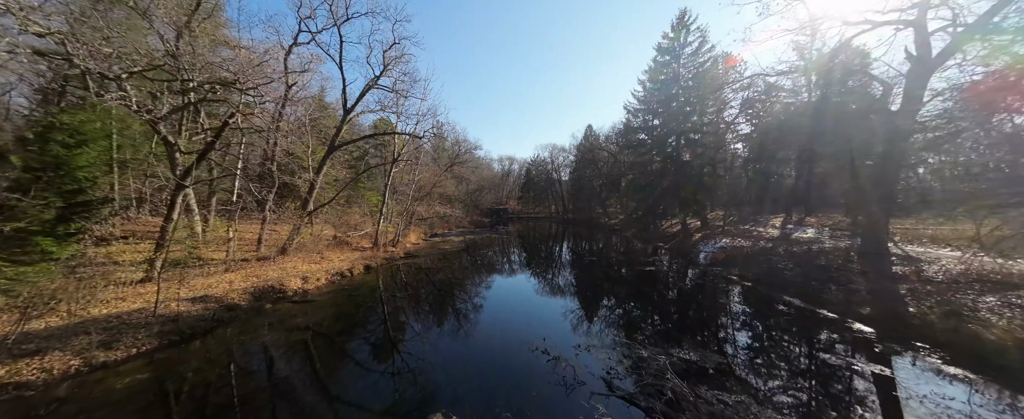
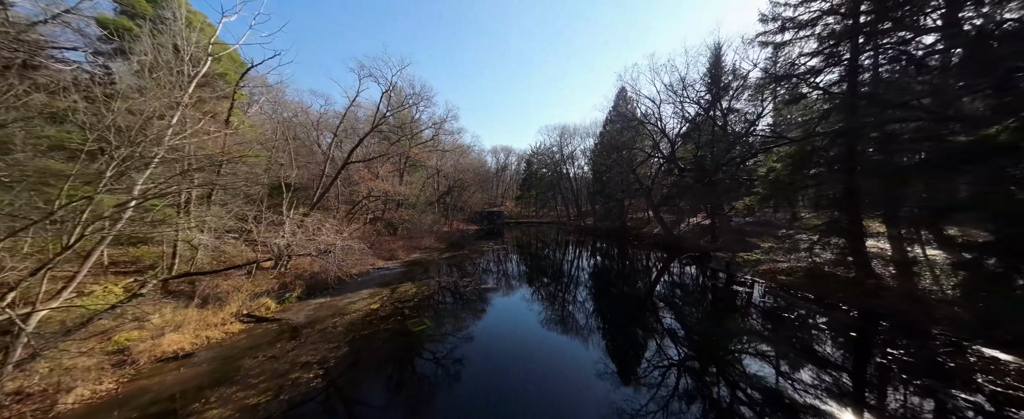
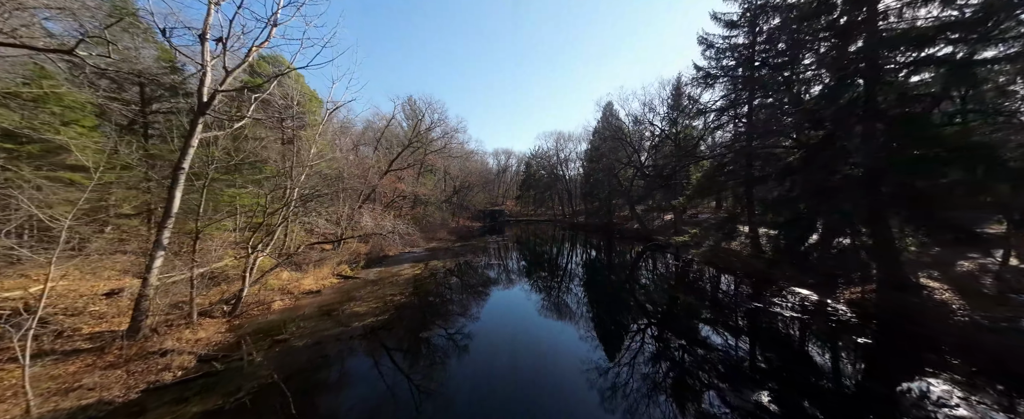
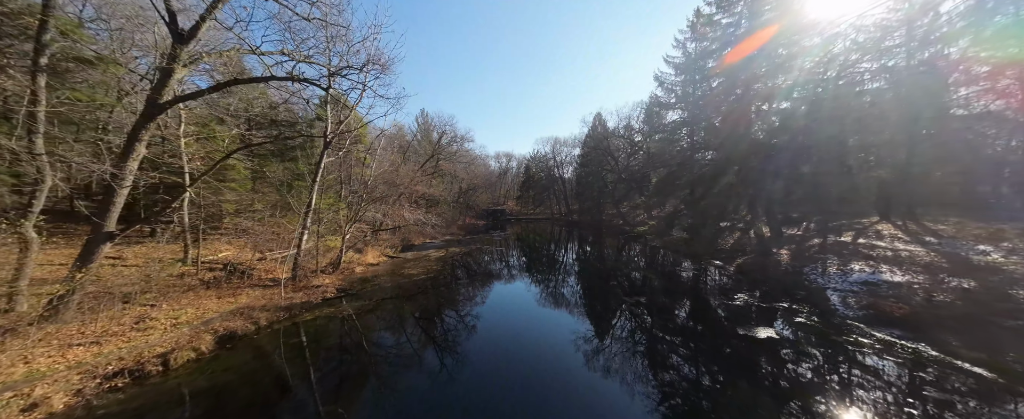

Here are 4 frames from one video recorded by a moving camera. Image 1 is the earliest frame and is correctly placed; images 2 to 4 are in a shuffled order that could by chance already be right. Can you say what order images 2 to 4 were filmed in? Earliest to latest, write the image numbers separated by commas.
4, 3, 2
